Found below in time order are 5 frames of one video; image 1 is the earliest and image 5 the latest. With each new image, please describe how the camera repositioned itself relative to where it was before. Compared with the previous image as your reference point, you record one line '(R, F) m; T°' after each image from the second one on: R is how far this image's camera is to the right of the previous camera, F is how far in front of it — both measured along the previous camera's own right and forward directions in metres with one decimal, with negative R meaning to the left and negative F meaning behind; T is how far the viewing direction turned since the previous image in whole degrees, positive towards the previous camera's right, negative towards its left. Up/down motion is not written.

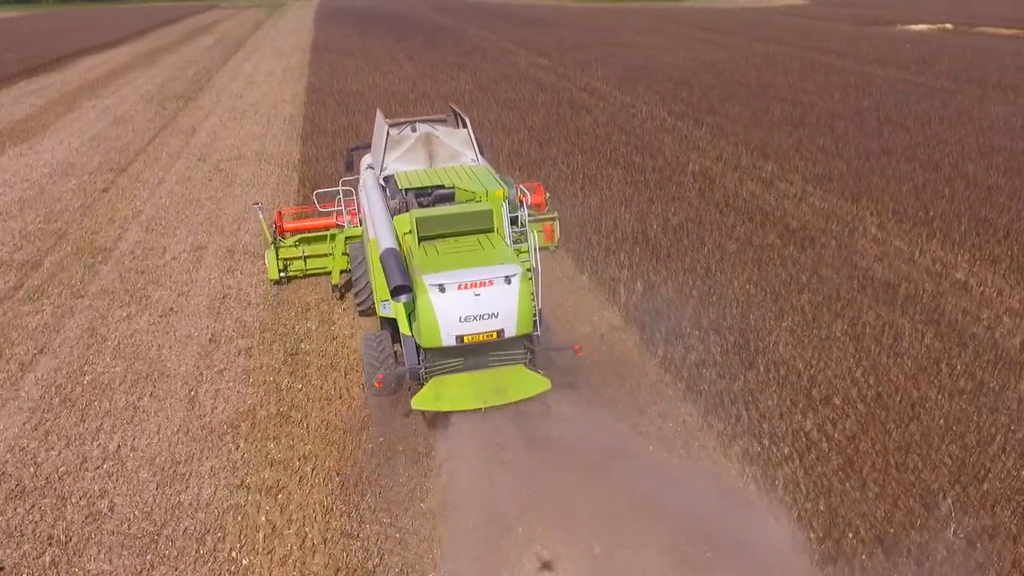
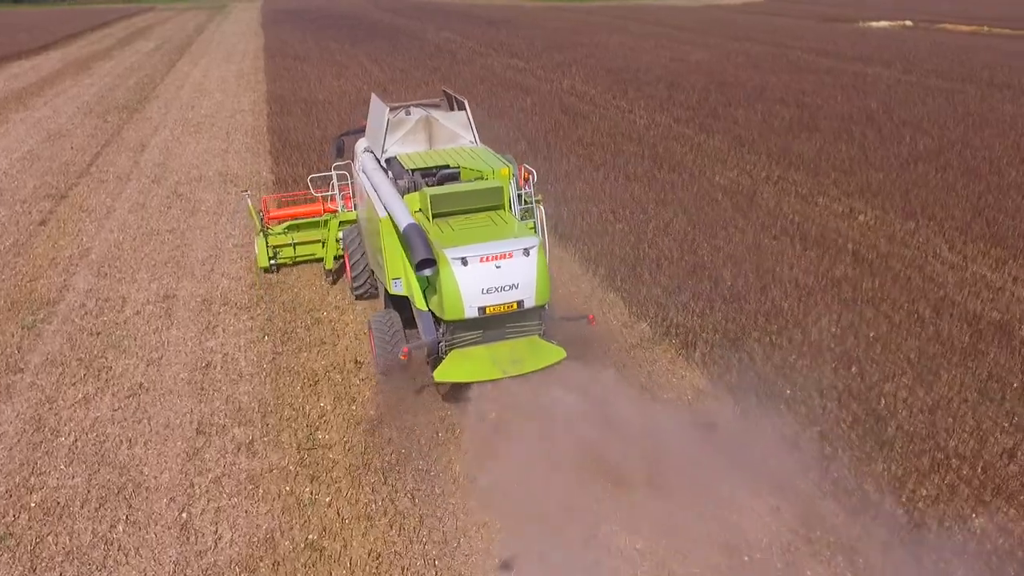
(-0.9, +1.4) m; +4°
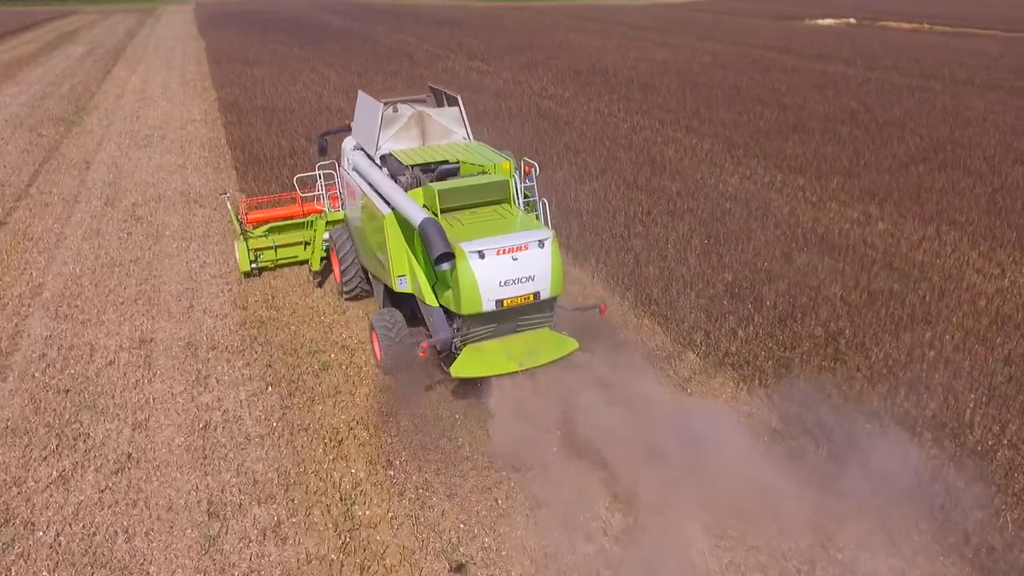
(-0.8, +0.8) m; +5°
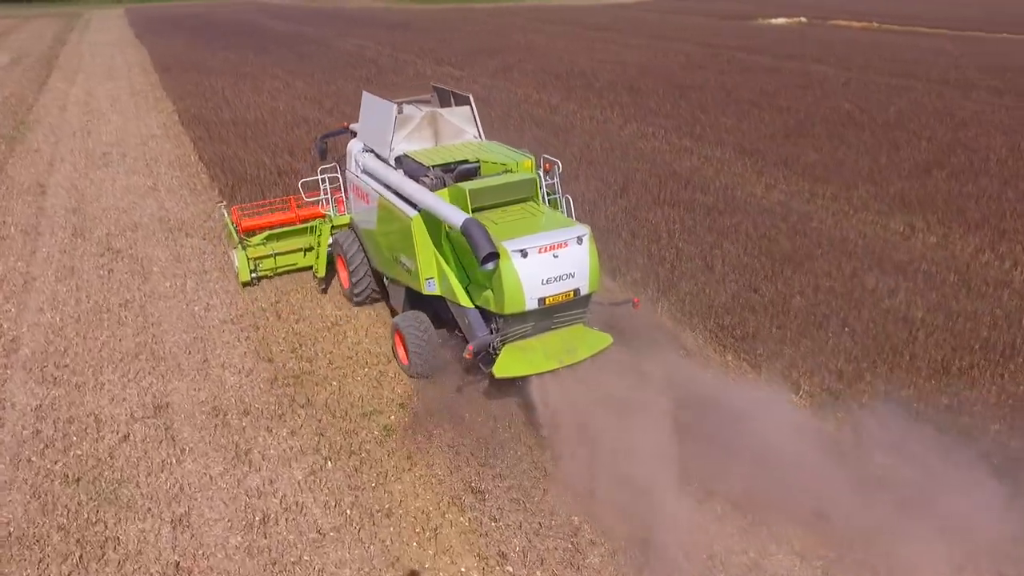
(-1.1, +0.9) m; +5°
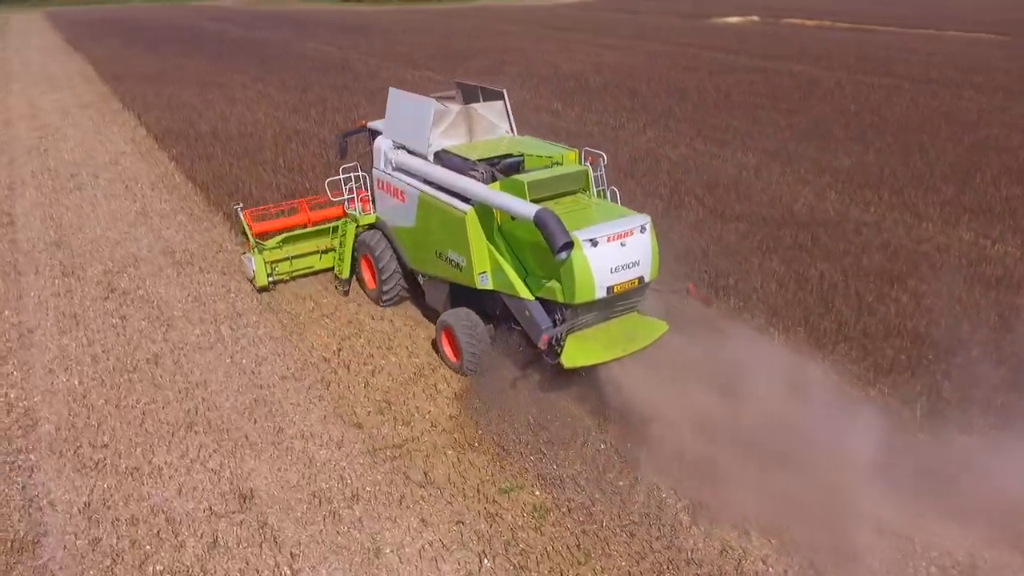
(-1.5, +0.9) m; +5°
